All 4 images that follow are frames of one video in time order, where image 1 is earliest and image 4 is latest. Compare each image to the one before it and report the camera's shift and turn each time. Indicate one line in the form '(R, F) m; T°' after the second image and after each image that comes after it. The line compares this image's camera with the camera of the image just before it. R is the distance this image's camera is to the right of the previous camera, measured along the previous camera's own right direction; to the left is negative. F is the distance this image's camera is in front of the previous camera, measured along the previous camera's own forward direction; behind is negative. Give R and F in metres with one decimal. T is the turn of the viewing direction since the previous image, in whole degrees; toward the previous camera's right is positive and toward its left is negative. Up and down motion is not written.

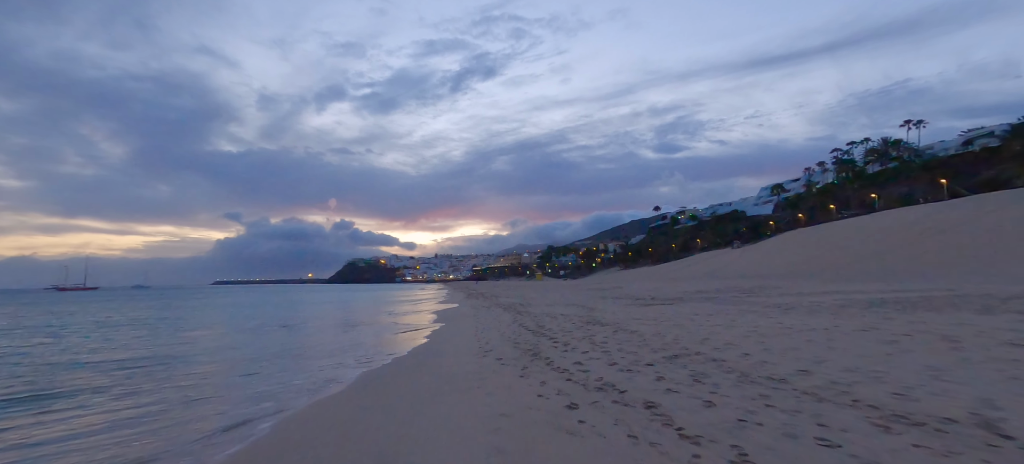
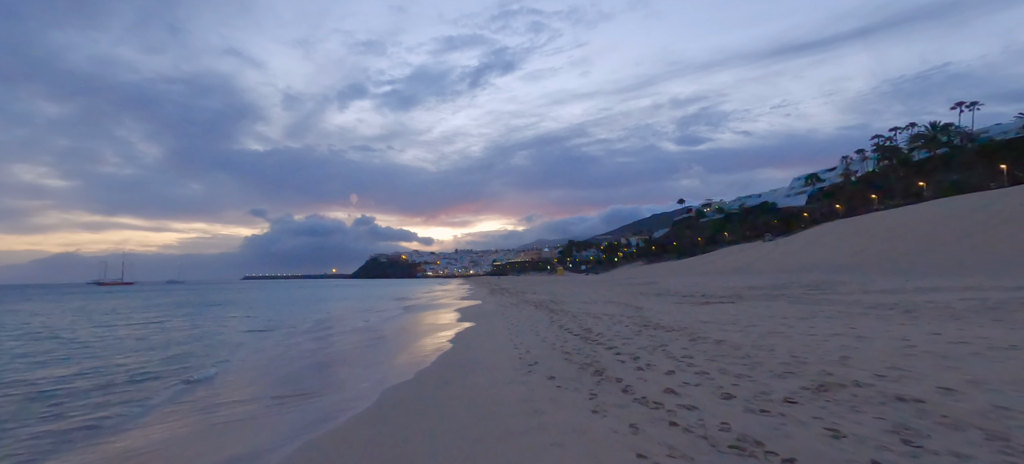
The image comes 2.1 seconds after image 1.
(-0.5, +1.7) m; -3°
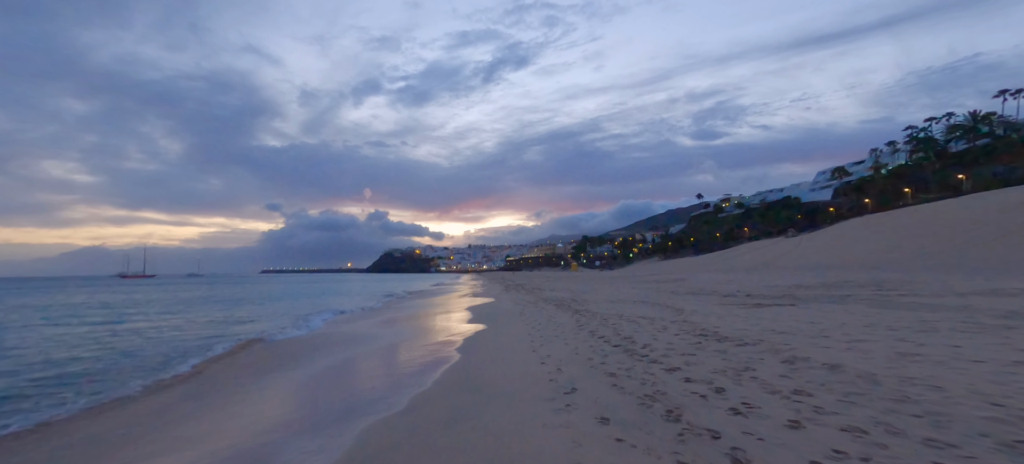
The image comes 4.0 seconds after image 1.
(-0.2, +1.8) m; -2°
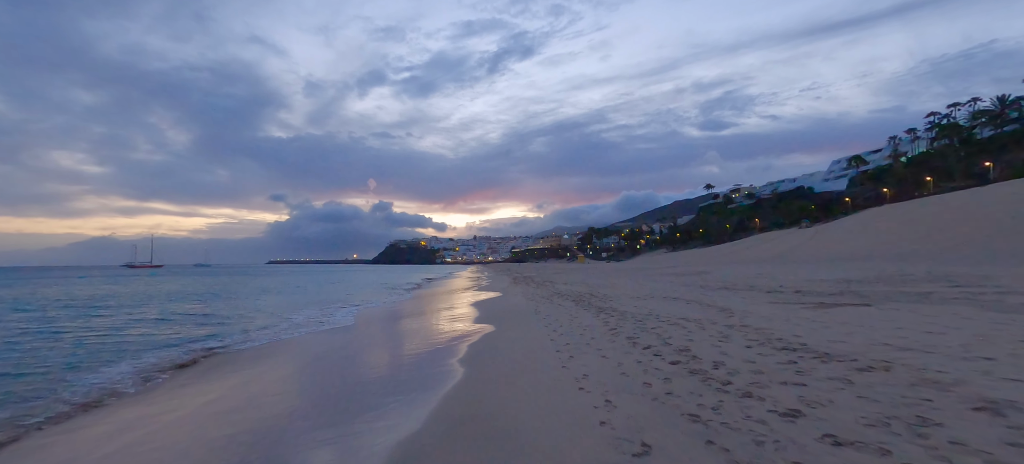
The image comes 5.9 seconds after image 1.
(-0.3, +1.9) m; -1°
